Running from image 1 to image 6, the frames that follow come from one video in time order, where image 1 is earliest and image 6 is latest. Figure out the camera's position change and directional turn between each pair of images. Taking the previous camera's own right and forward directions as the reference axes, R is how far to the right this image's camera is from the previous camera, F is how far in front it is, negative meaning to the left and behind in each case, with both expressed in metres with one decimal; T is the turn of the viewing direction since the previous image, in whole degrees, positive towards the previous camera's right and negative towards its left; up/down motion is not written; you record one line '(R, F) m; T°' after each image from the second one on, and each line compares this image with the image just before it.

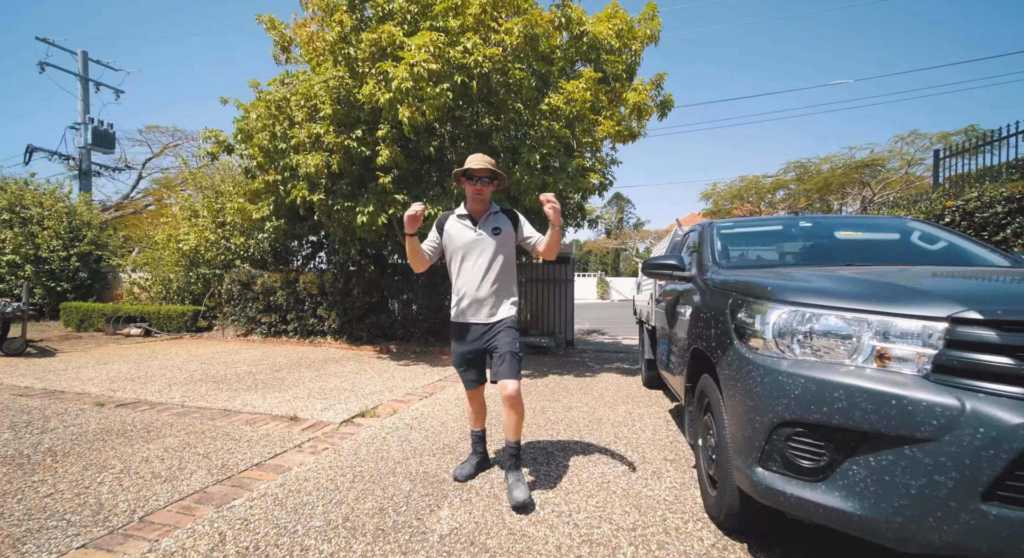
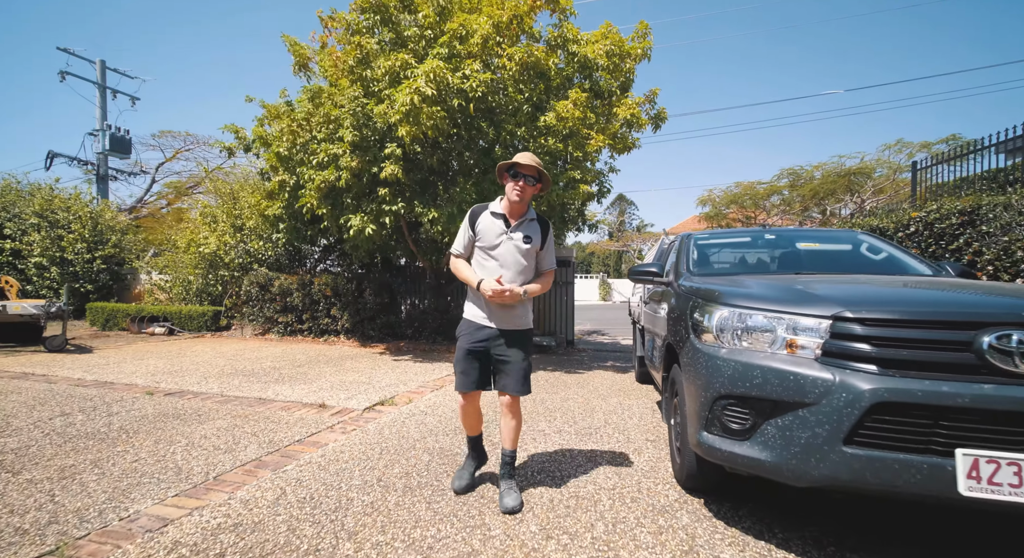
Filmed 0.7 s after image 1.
(0.0, -0.5) m; 0°
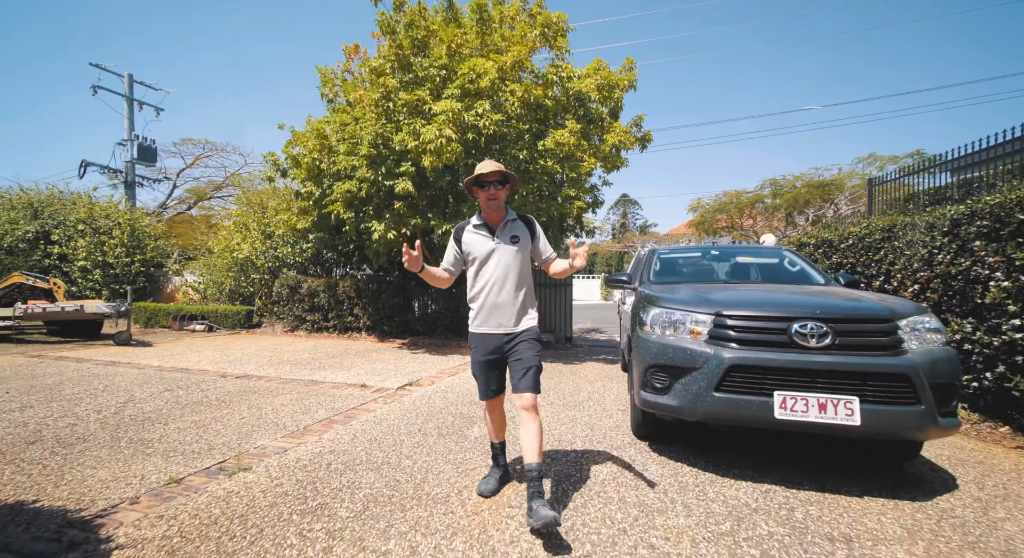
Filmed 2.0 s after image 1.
(0.0, -1.1) m; -1°
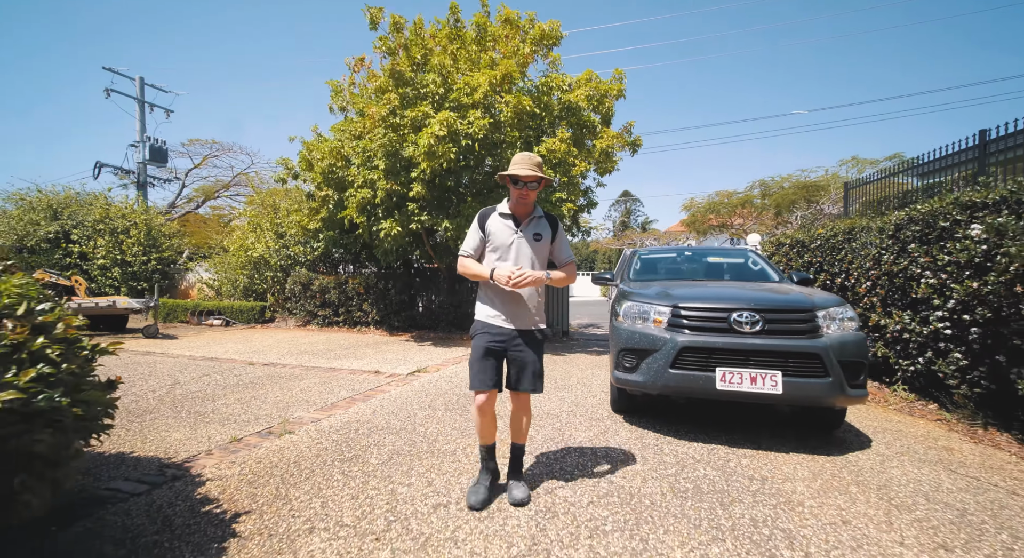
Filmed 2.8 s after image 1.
(+0.1, -0.6) m; 0°
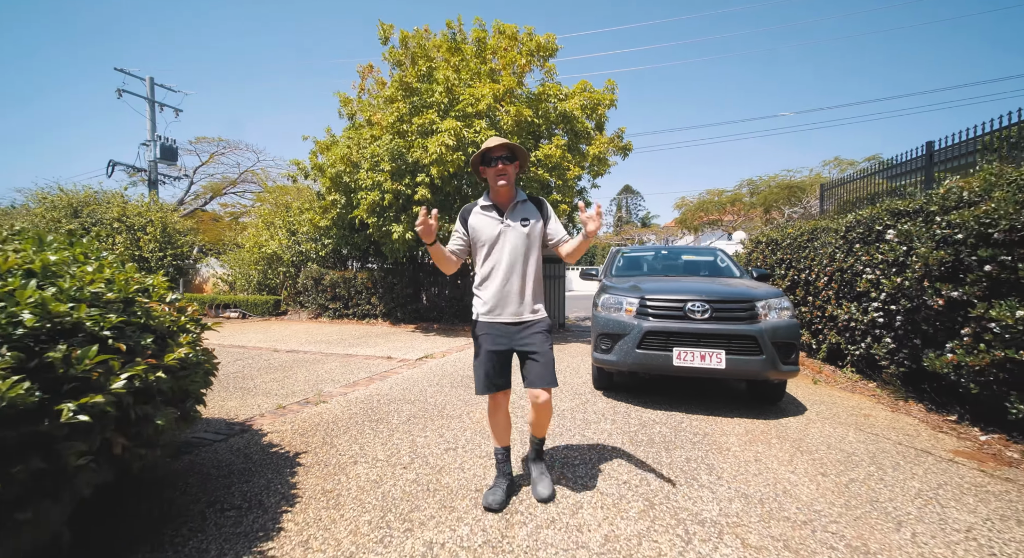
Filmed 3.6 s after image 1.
(+0.1, -0.7) m; 0°
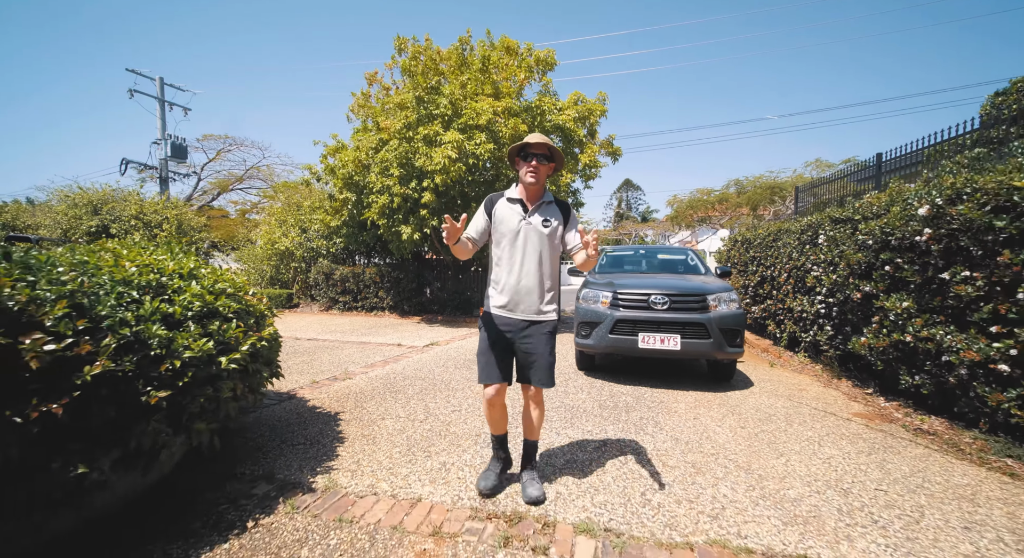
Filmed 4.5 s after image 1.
(+0.1, -0.8) m; 0°
